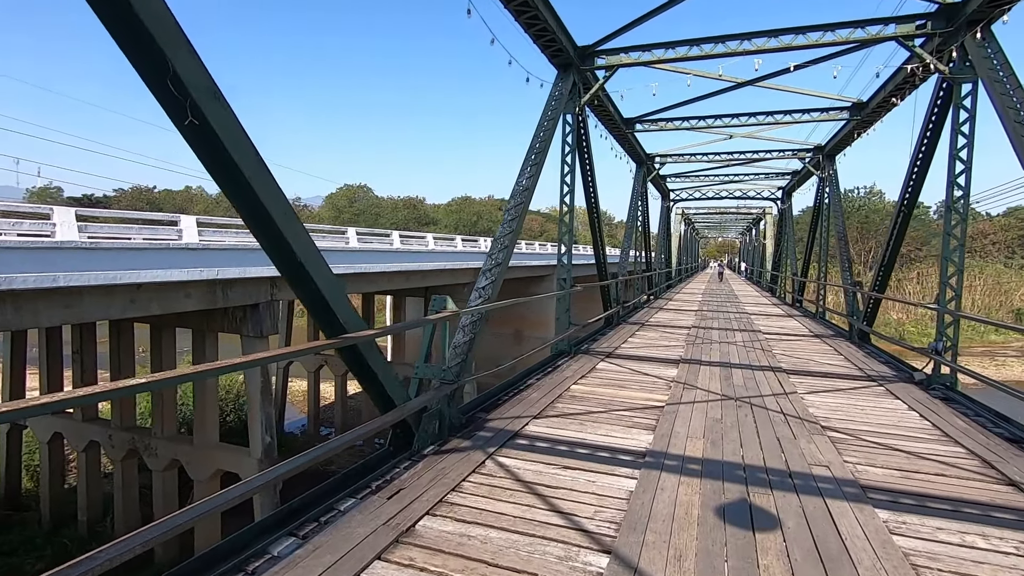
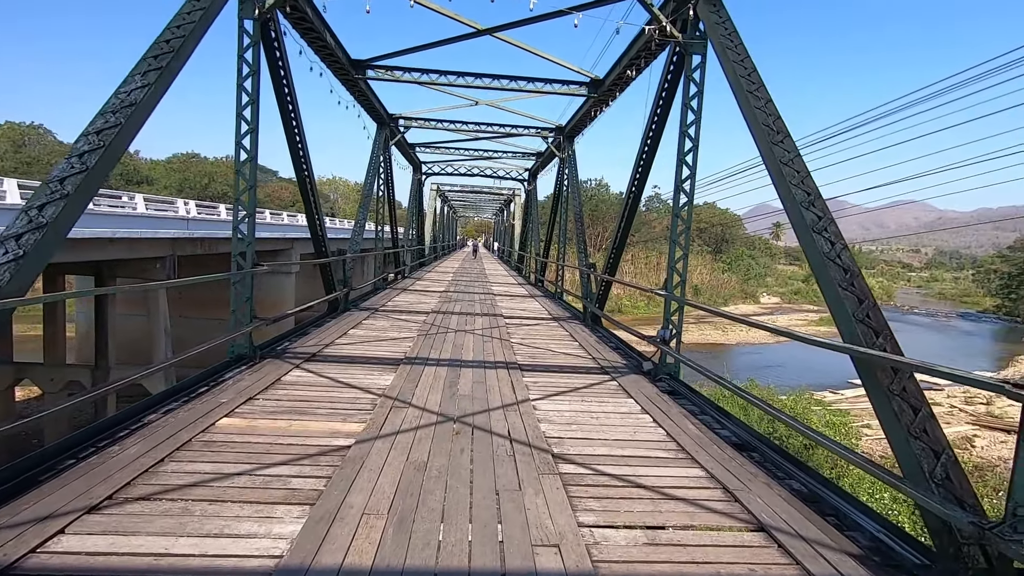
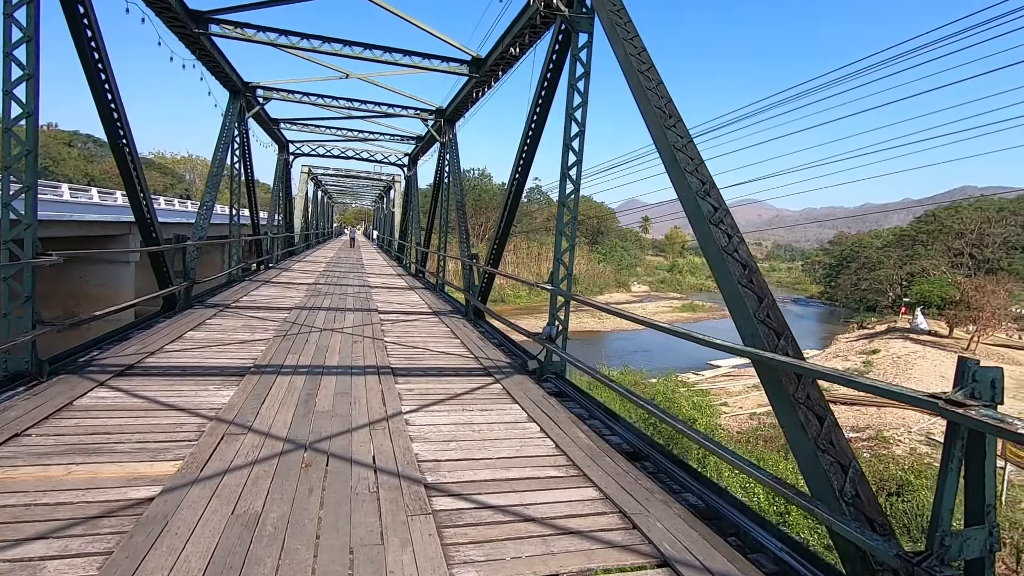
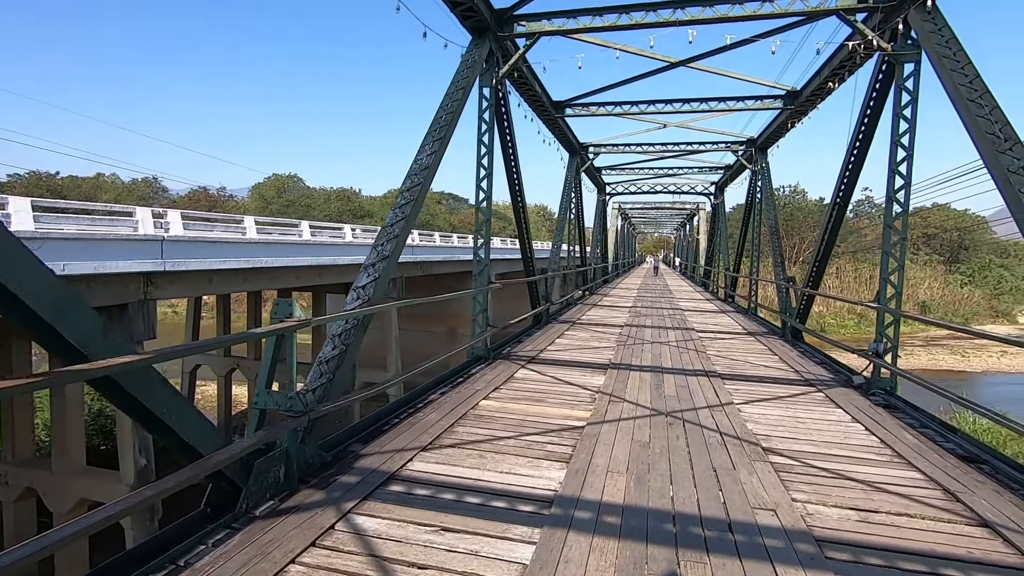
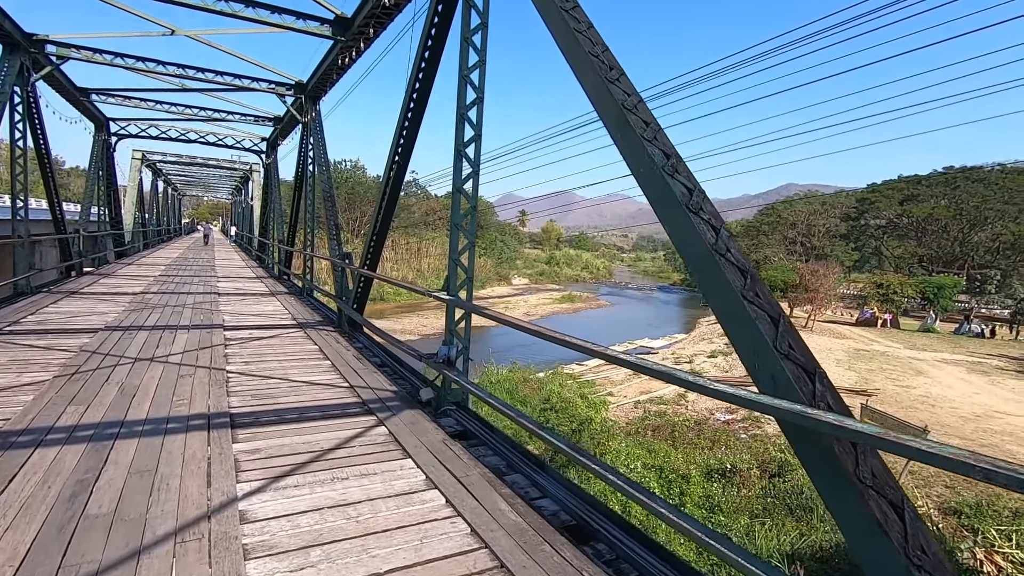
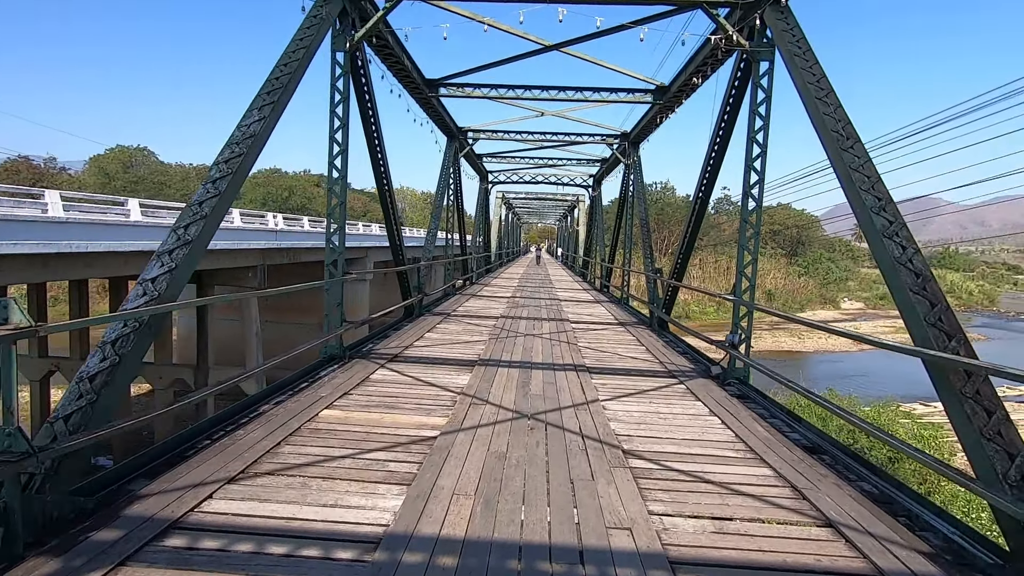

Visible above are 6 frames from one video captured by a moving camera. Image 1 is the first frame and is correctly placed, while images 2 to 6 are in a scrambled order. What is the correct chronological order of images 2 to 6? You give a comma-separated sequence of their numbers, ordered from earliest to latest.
4, 6, 2, 3, 5
